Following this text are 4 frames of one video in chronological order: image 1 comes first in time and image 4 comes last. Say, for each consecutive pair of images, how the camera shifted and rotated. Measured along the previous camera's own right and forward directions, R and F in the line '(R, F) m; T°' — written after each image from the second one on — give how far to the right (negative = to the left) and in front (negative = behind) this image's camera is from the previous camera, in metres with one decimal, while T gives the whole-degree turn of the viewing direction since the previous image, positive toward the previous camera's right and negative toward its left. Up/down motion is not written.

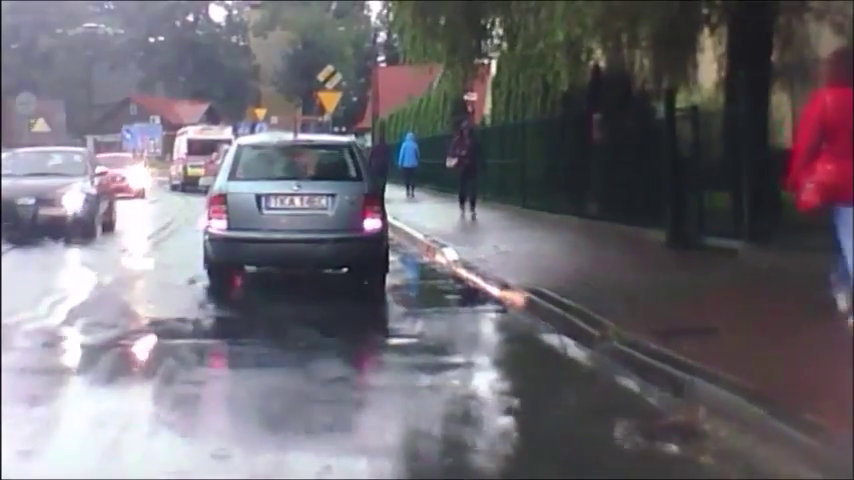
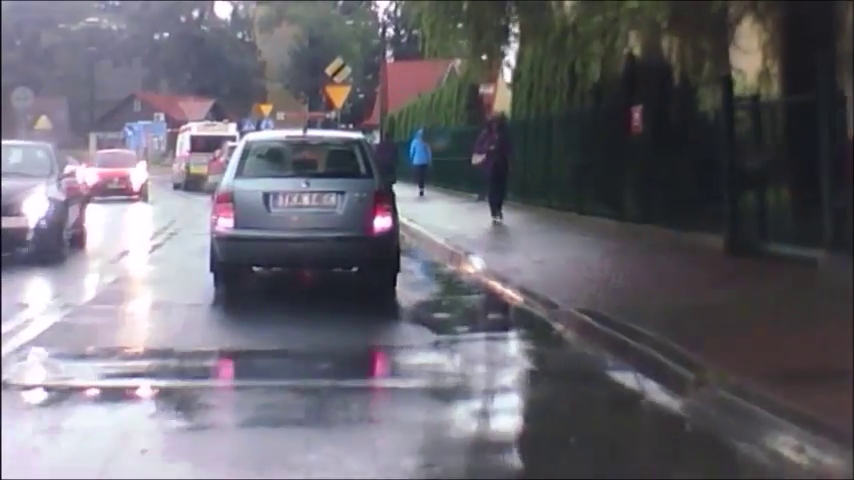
(-0.1, +0.5) m; 0°
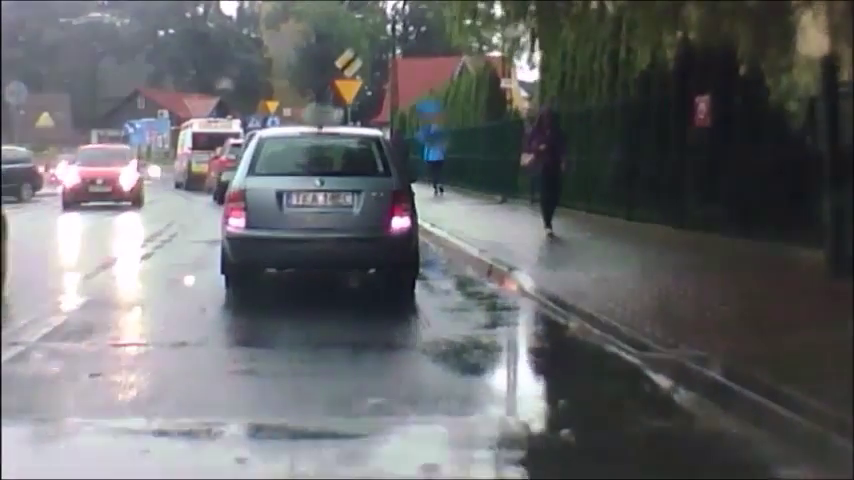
(-0.2, +0.6) m; 0°
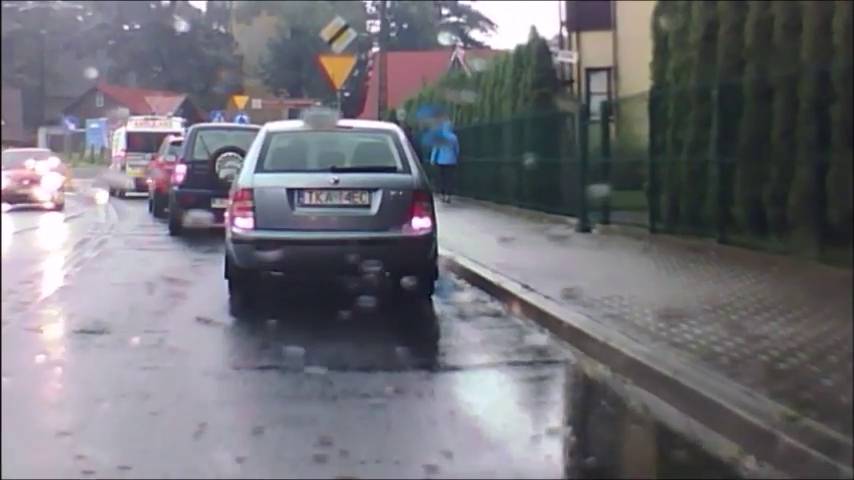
(-0.8, +1.5) m; +3°
